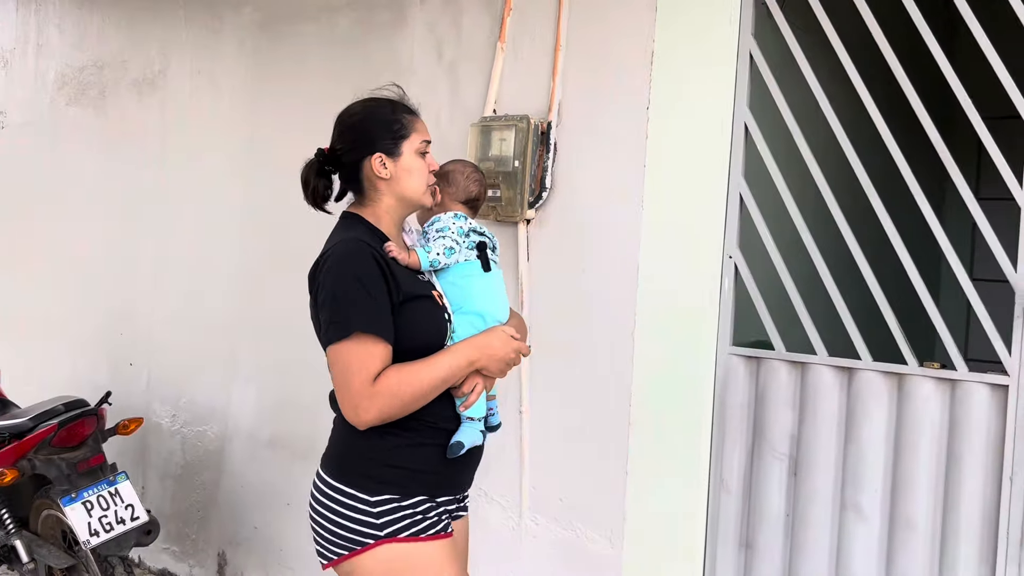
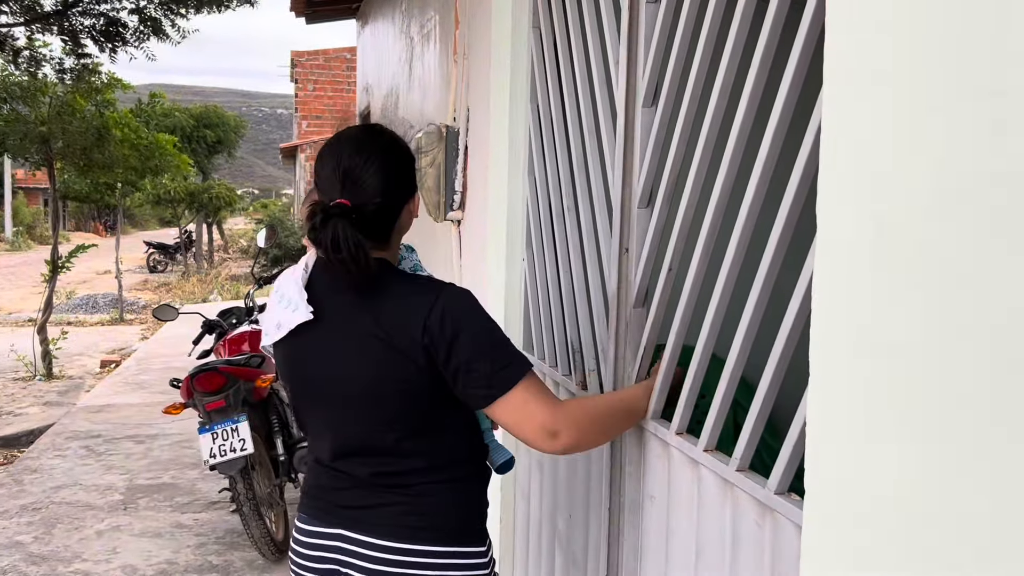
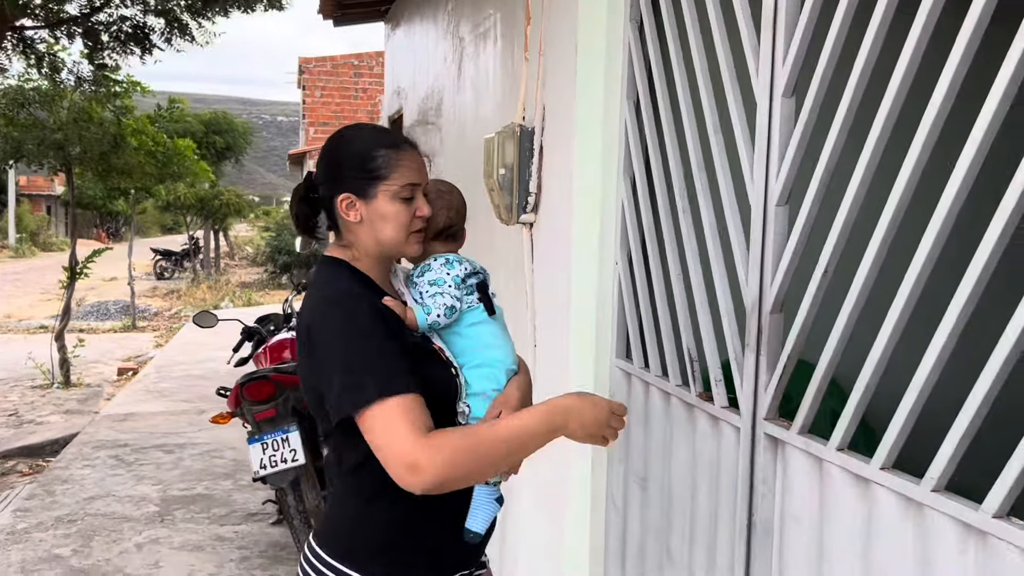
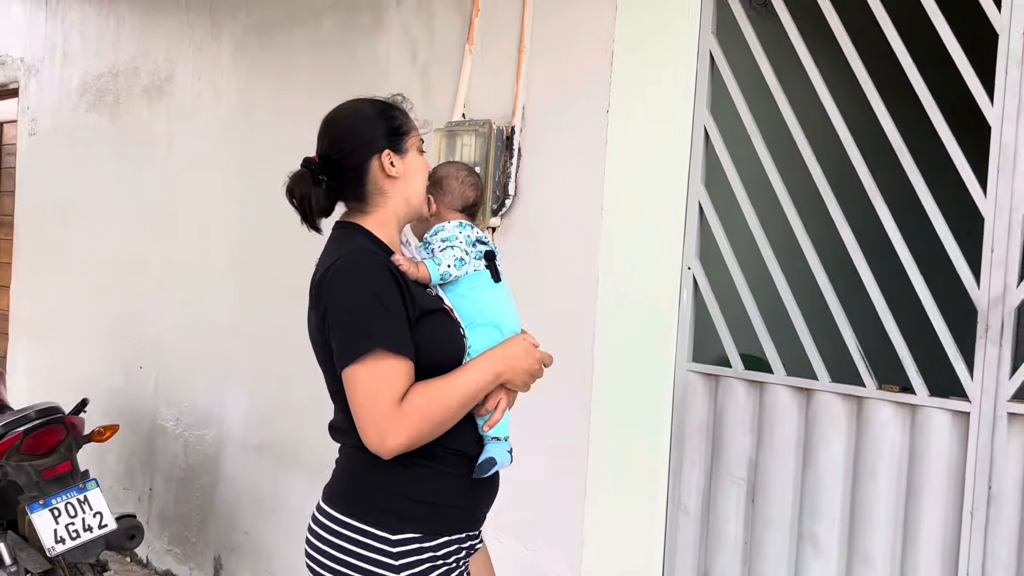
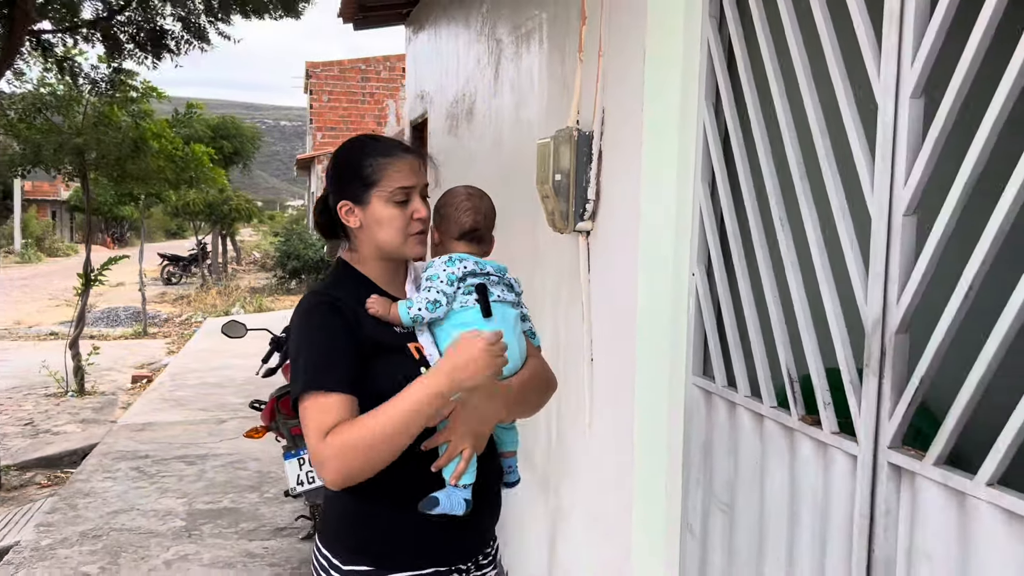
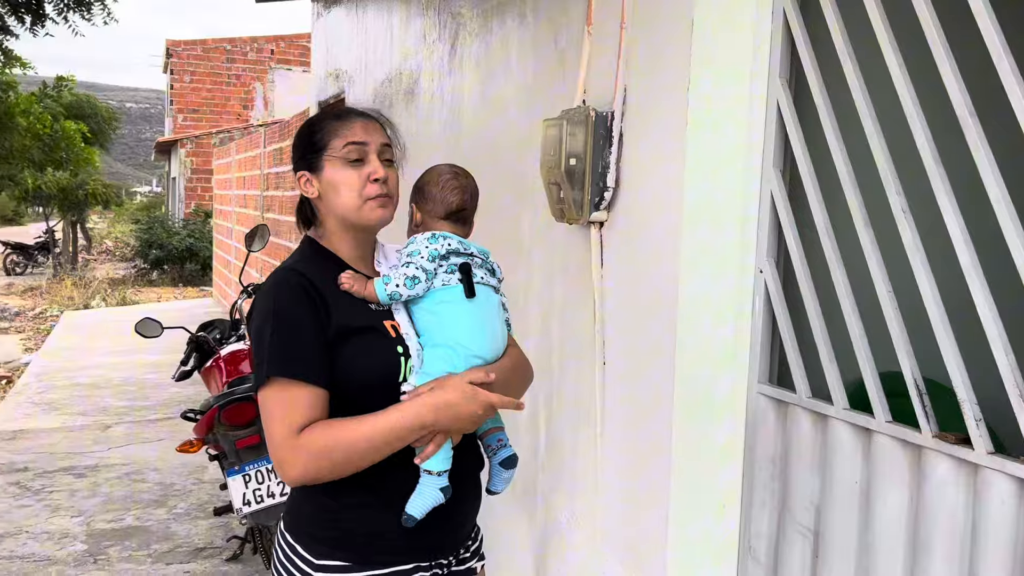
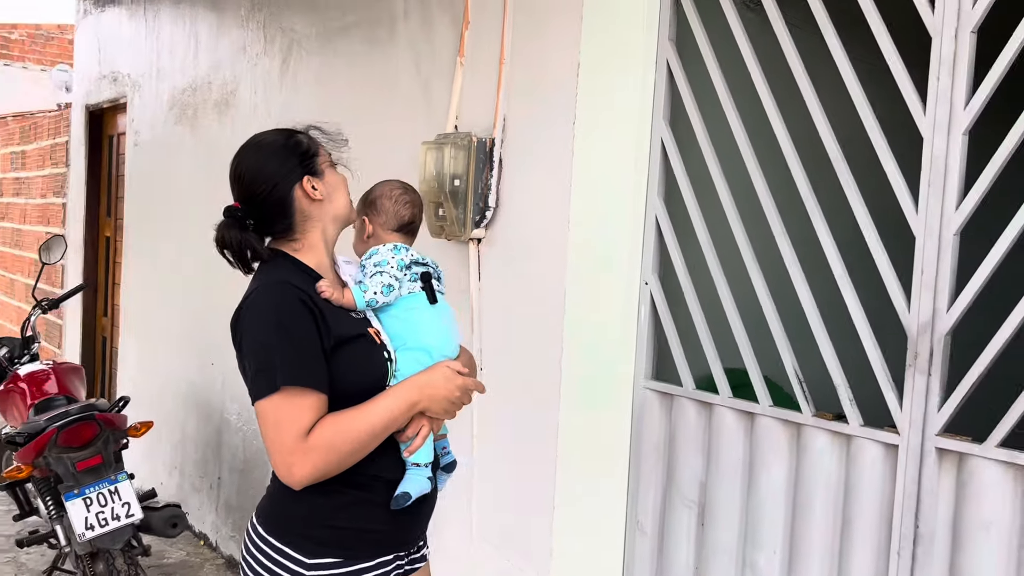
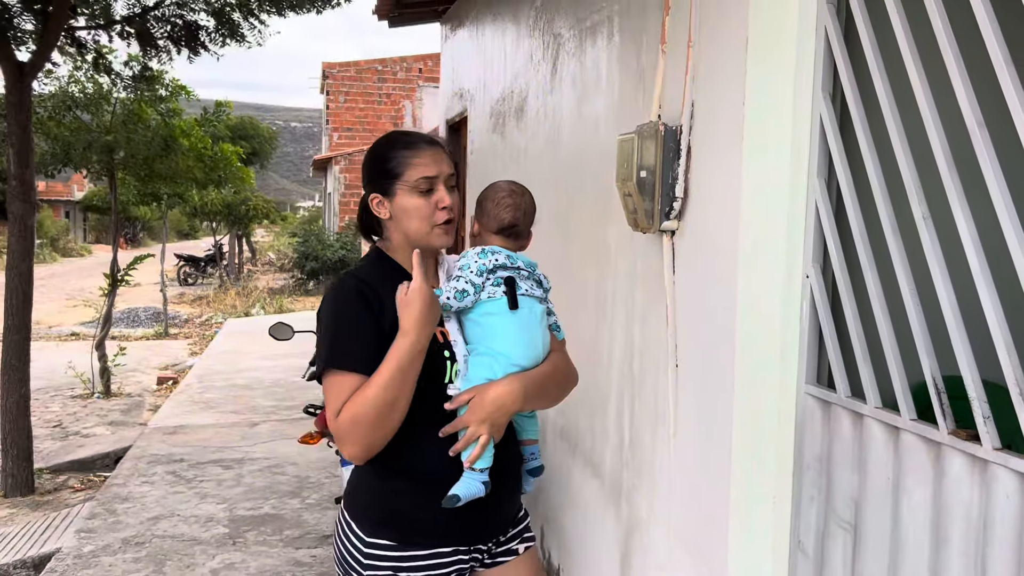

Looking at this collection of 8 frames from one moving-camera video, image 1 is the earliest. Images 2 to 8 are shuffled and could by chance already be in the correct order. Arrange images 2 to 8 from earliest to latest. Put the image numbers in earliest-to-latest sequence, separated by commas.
4, 7, 6, 8, 5, 3, 2
